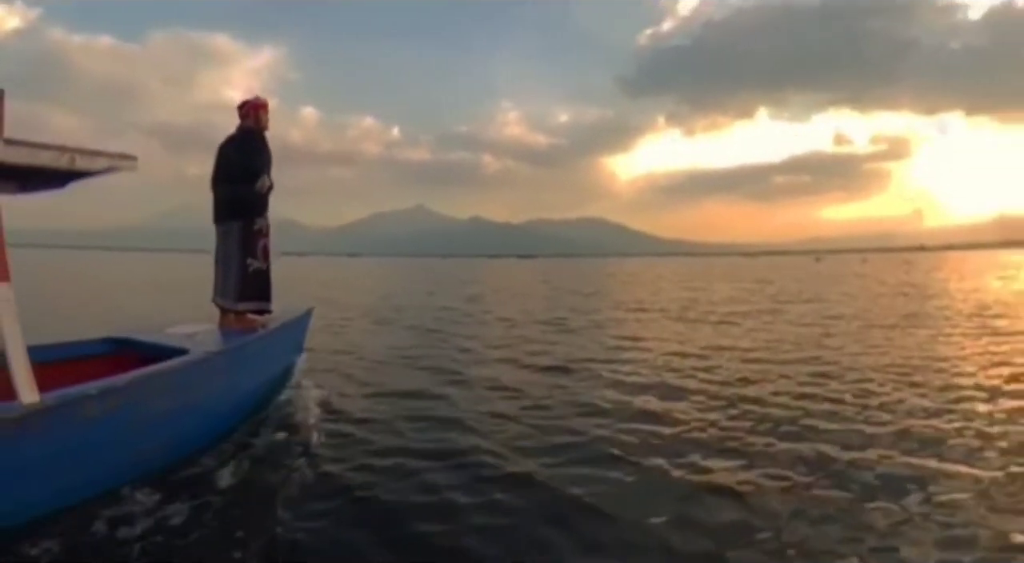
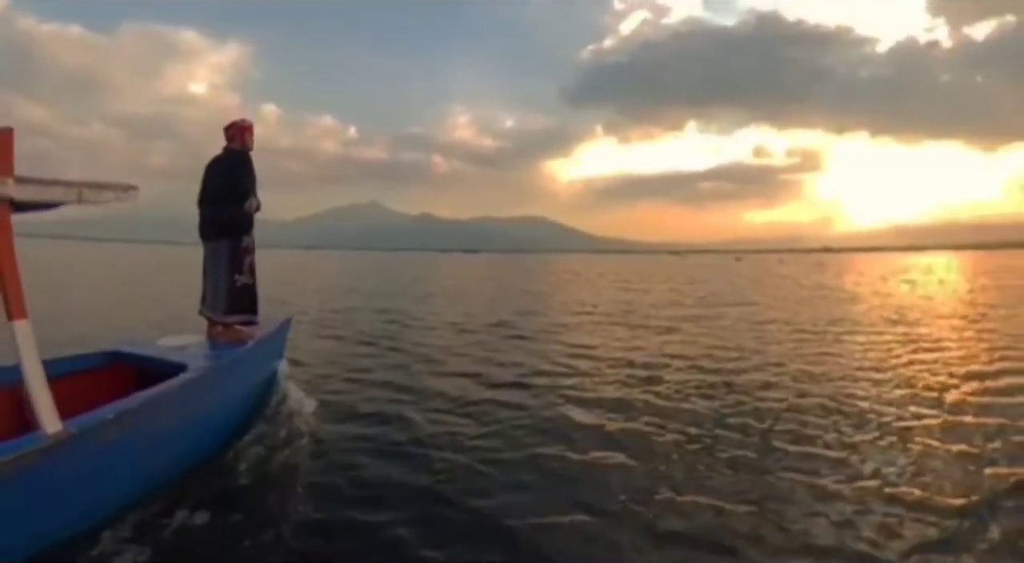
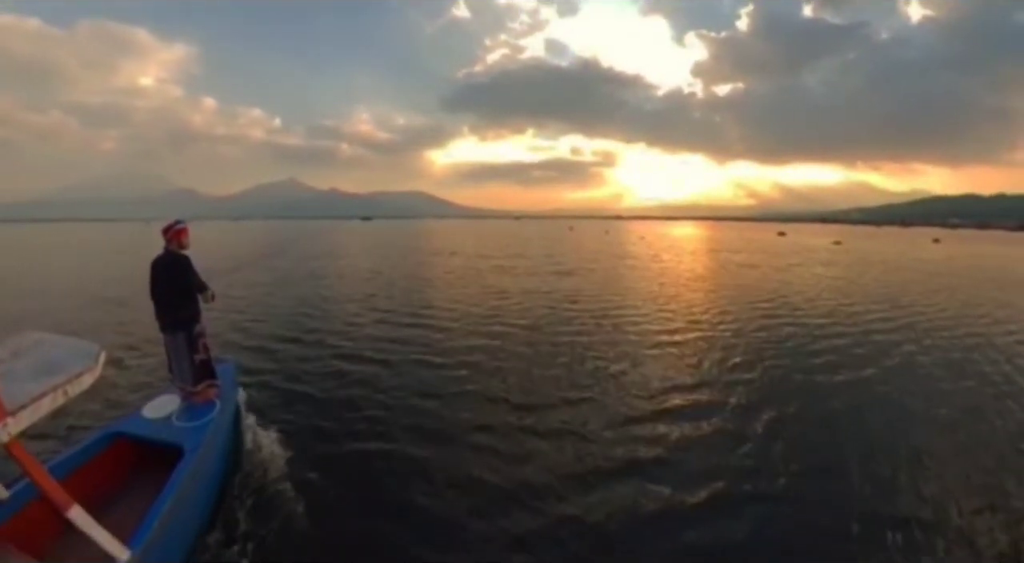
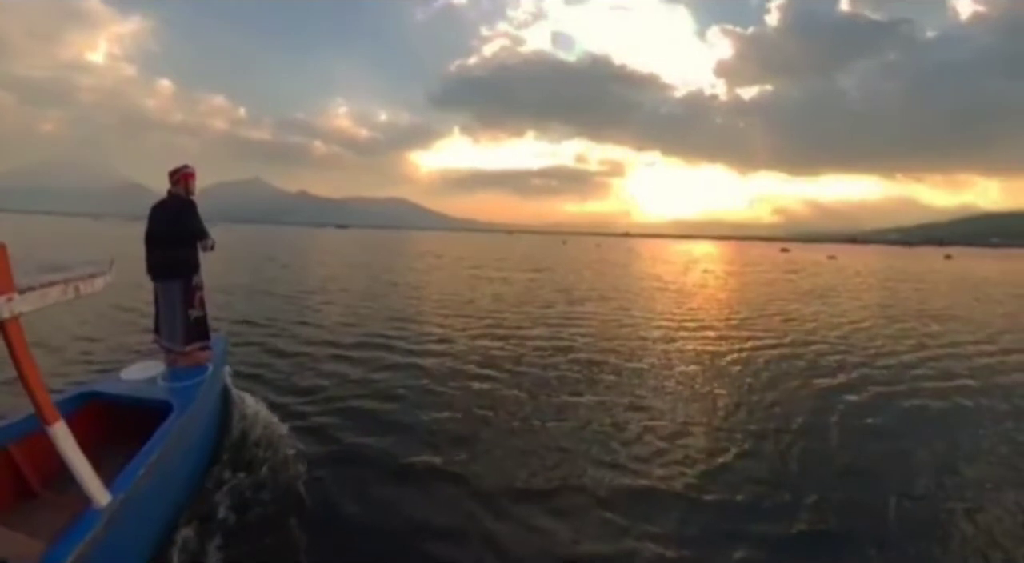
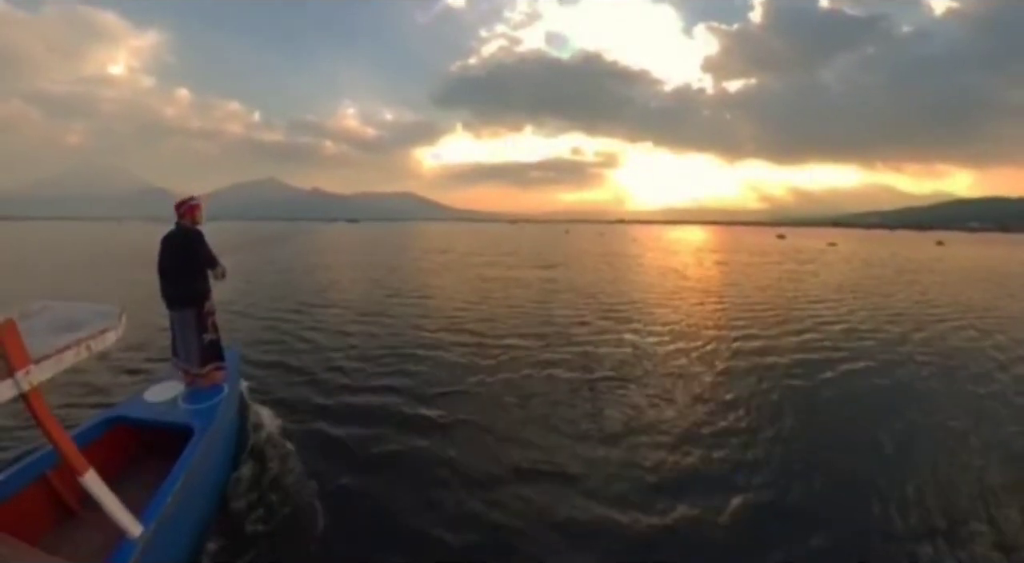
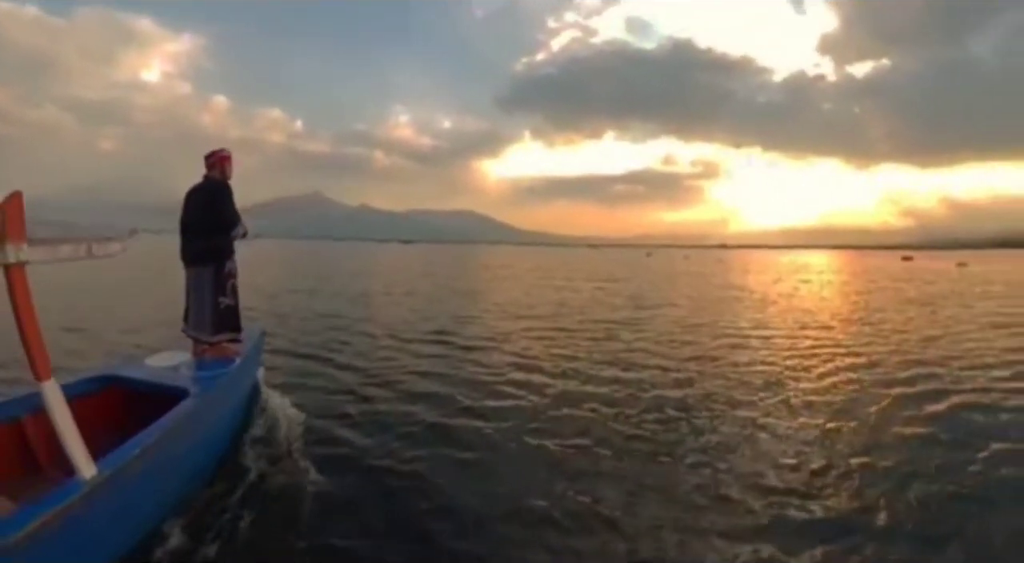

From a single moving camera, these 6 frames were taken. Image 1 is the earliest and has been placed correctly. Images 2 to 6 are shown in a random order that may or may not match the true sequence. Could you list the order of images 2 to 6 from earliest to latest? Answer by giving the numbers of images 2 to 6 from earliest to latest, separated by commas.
2, 6, 4, 5, 3
